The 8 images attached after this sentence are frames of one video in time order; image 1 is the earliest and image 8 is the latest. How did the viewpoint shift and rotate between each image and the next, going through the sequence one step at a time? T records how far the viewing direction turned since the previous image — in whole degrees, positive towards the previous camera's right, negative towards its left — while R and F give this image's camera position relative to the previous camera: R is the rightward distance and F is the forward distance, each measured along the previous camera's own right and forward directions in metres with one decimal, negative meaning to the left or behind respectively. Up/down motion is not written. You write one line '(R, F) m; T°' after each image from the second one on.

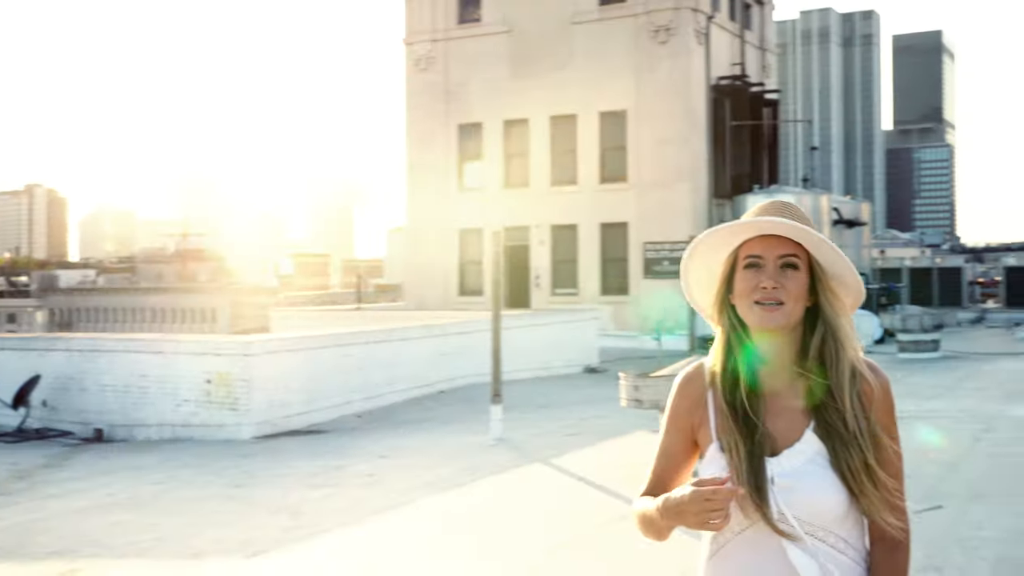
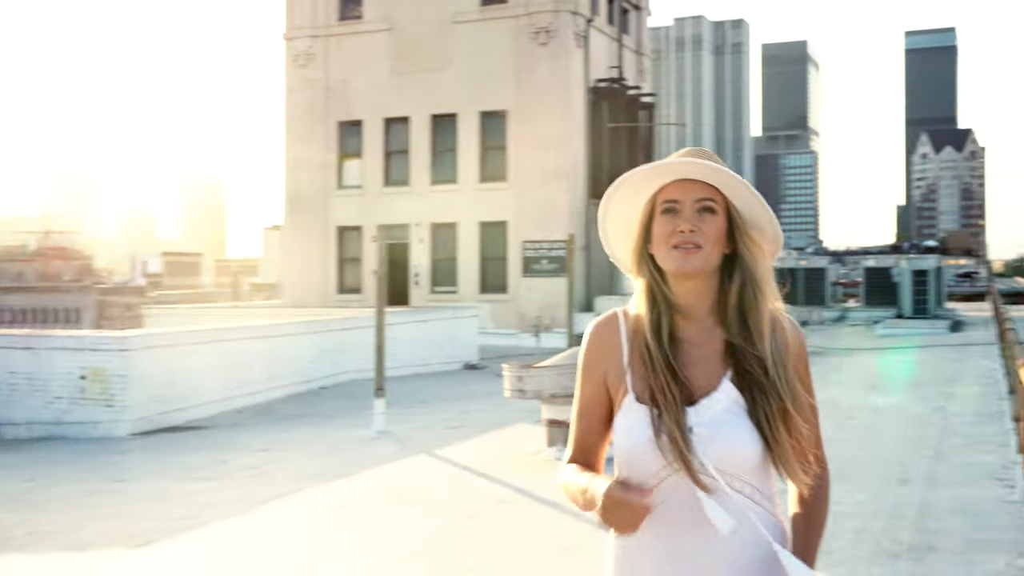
(-0.1, -0.2) m; +8°
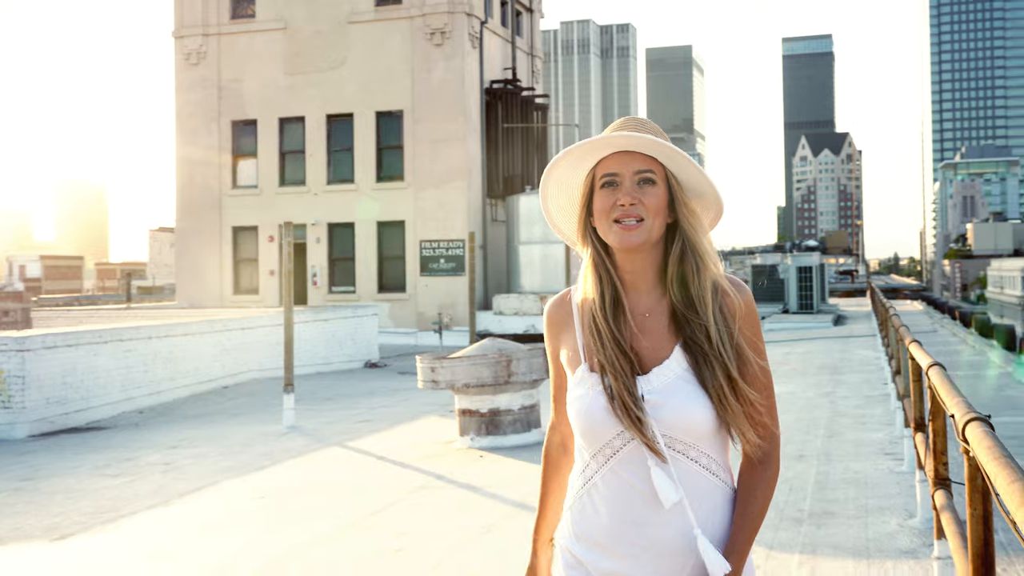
(-0.1, -0.4) m; +7°
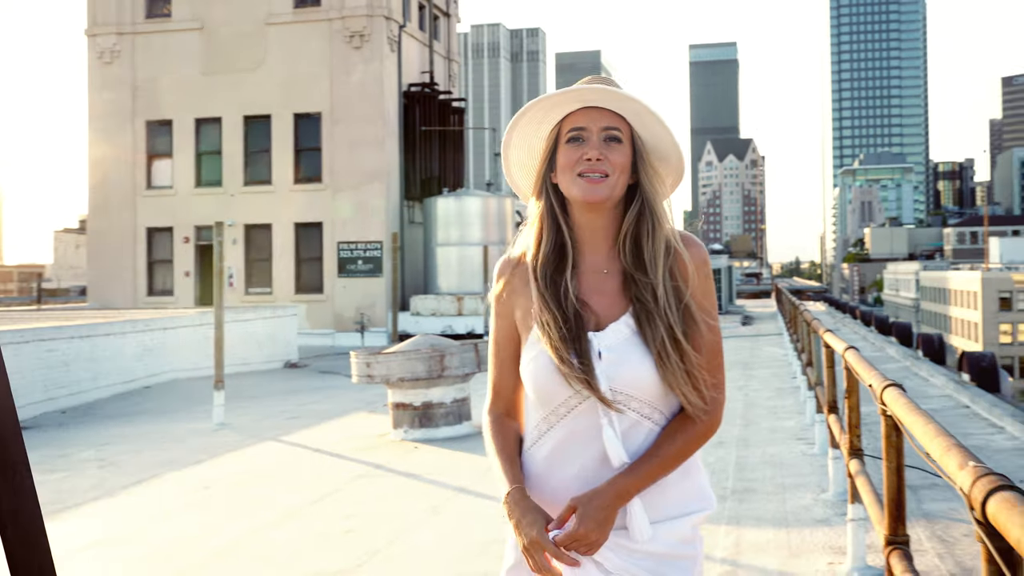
(-0.2, -0.6) m; +6°
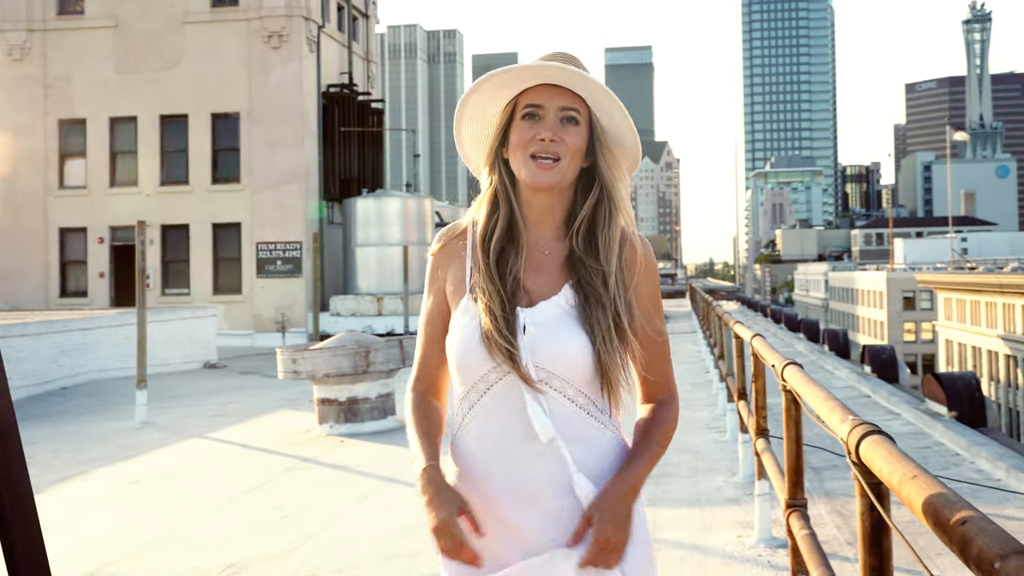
(0.0, -0.6) m; +6°
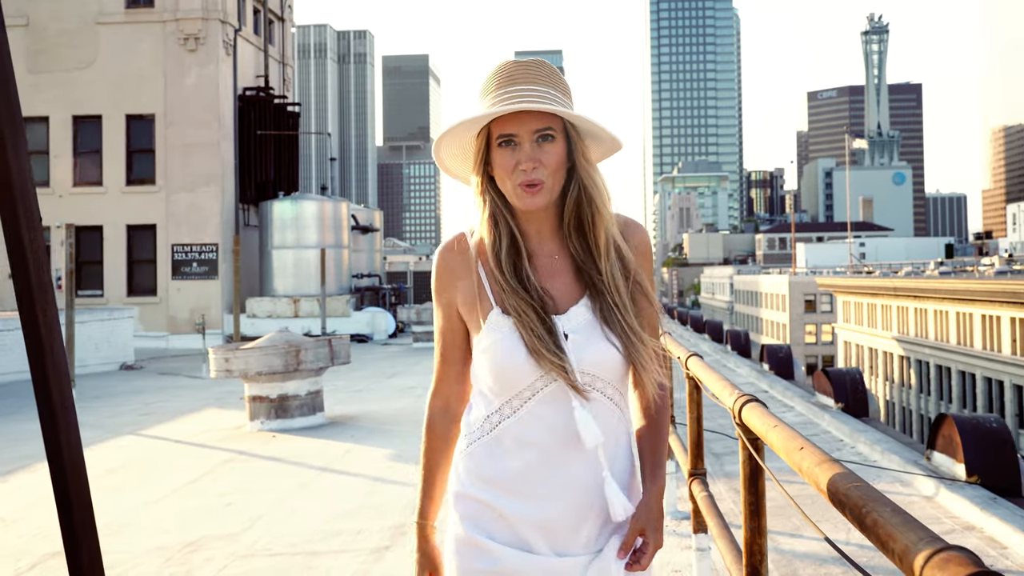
(-0.1, -1.0) m; +6°
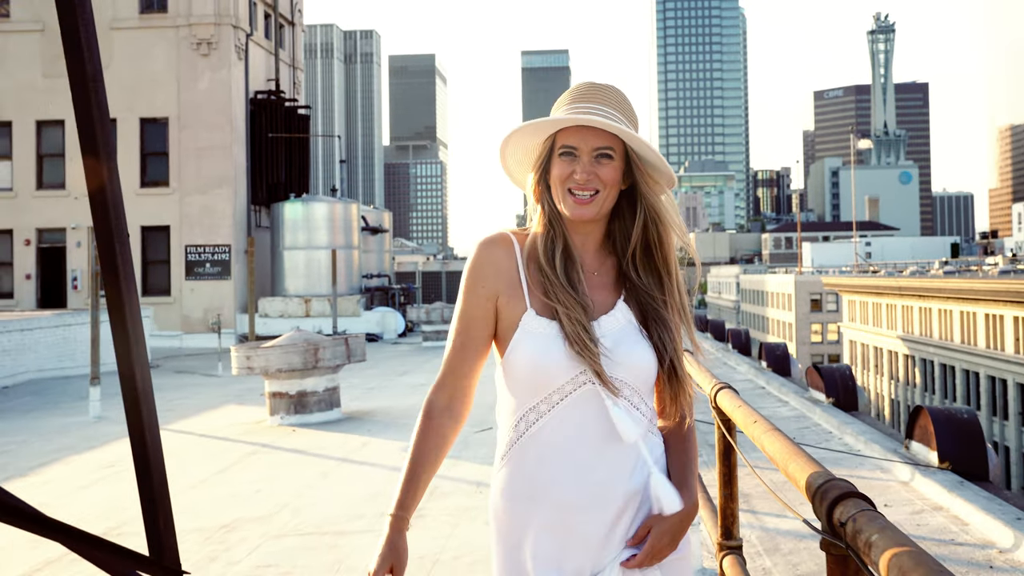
(0.0, -0.5) m; 0°
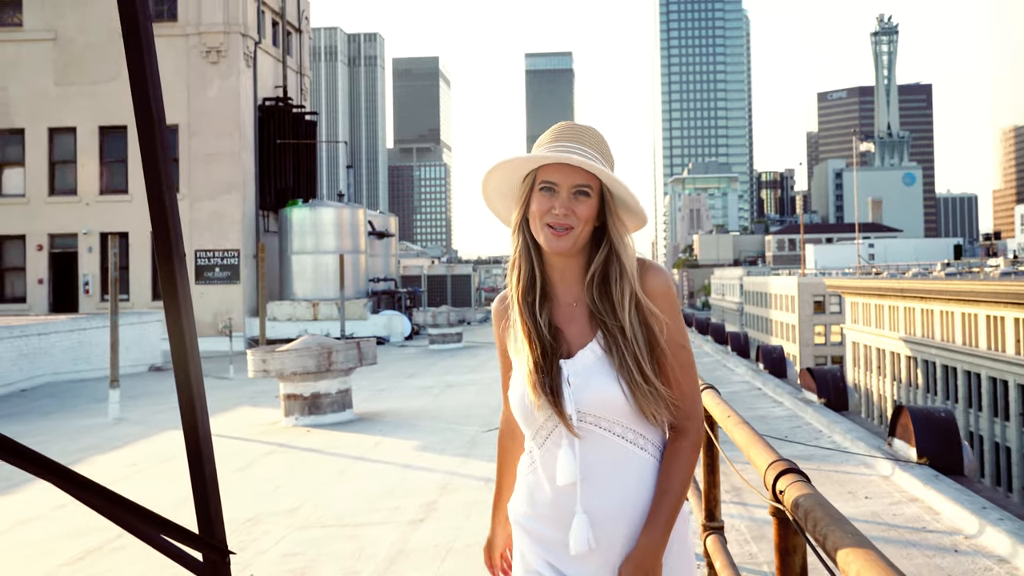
(0.0, -0.4) m; 0°
